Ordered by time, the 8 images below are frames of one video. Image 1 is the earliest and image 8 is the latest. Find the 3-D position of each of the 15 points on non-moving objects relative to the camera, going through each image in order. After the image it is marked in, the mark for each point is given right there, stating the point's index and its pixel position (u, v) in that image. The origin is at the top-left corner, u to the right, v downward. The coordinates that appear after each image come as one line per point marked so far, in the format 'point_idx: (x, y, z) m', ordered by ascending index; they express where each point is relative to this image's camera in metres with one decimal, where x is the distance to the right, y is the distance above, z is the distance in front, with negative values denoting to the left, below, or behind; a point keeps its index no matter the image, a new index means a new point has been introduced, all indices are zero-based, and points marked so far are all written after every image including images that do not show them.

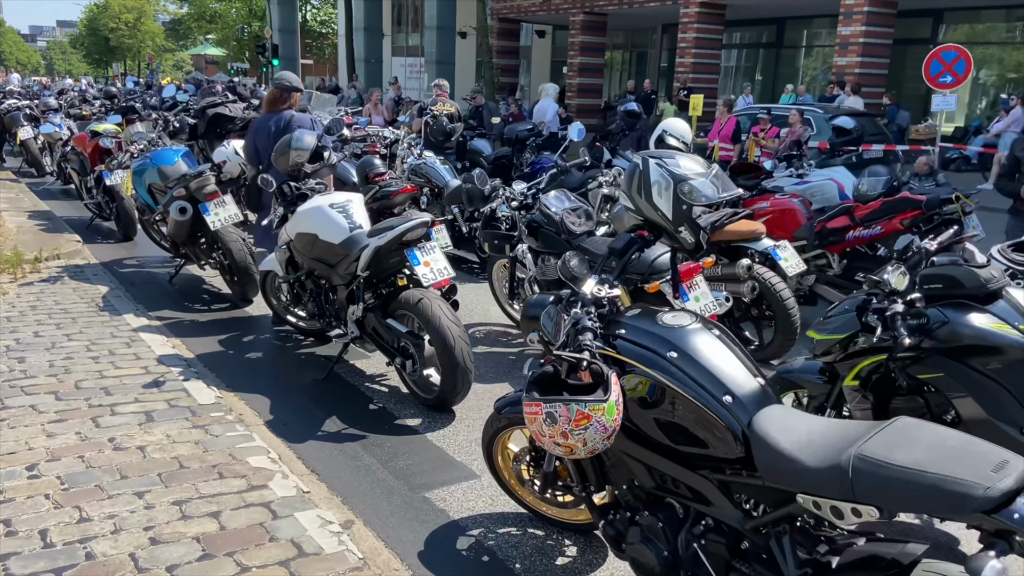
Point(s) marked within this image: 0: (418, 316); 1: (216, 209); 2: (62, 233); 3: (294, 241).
0: (-0.5, -0.2, +4.7) m
1: (-2.4, +0.6, +6.7) m
2: (-5.1, +0.6, +9.4) m
3: (-1.4, +0.3, +5.4) m
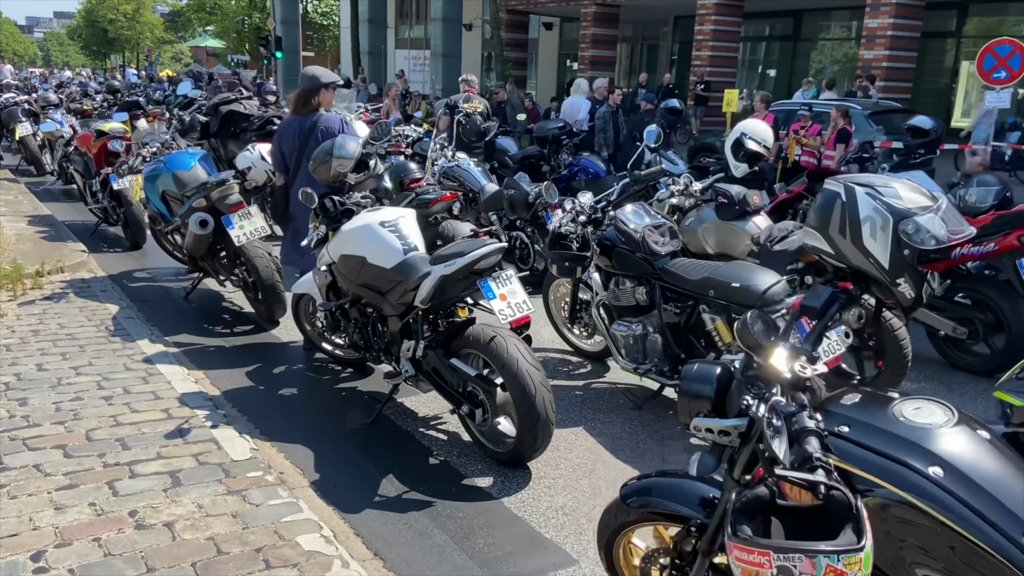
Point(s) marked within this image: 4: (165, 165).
0: (-0.1, -0.3, +4.0) m
1: (-2.0, +0.5, +6.0) m
2: (-4.7, +0.5, +8.7) m
3: (-1.0, +0.1, +4.7) m
4: (-2.9, +1.0, +7.0) m
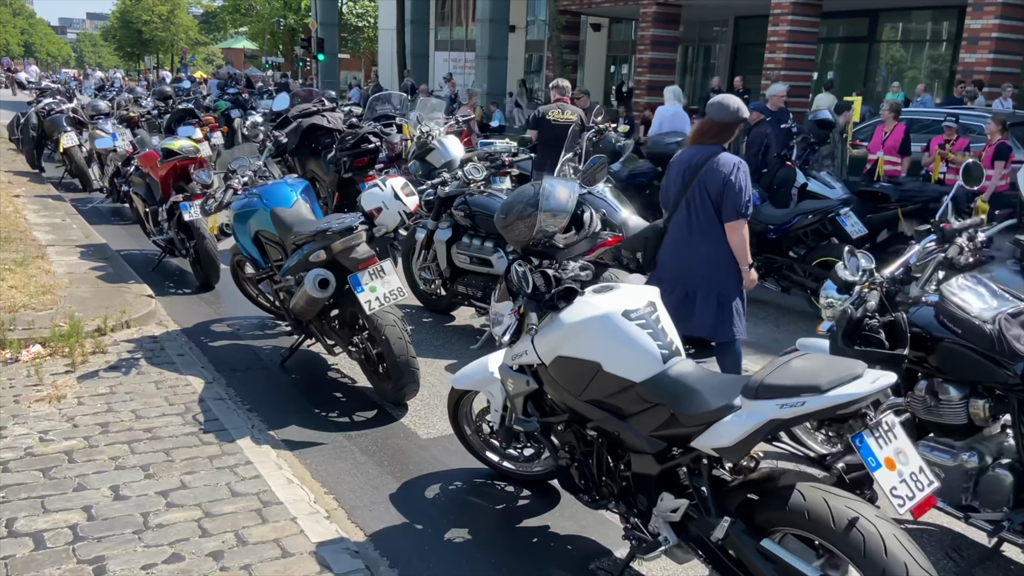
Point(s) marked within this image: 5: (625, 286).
0: (+1.0, -0.8, +2.5) m
1: (-0.8, 0.0, +4.5) m
2: (-3.4, +0.1, +7.3) m
3: (+0.1, -0.3, +3.2) m
4: (-1.7, +0.6, +5.6) m
5: (+0.4, 0.0, +3.1) m
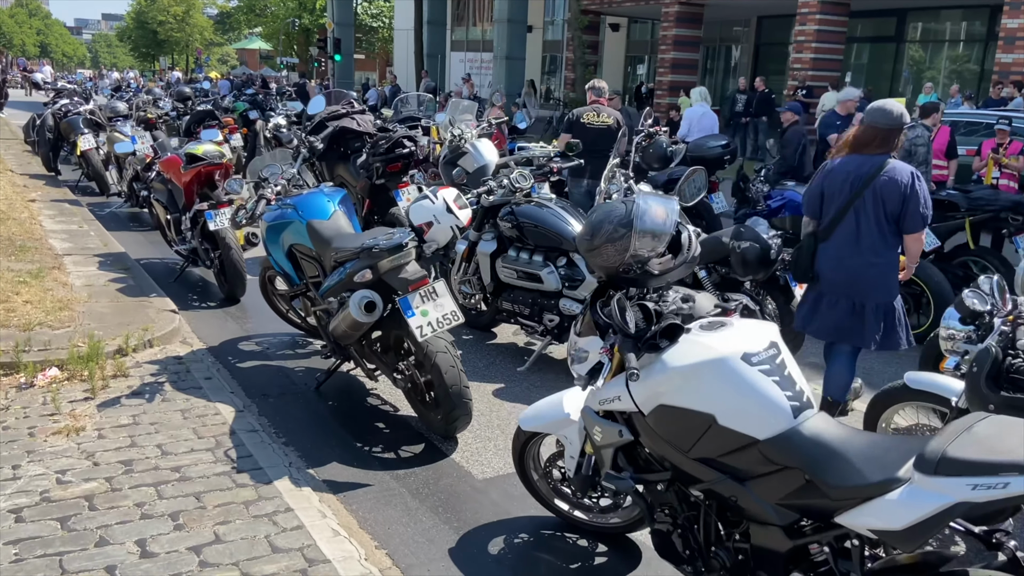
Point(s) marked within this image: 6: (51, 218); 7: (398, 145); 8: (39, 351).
0: (+1.3, -0.9, +2.0) m
1: (-0.4, -0.1, +4.1) m
2: (-3.0, 0.0, +6.9) m
3: (+0.5, -0.4, +2.7) m
4: (-1.4, +0.5, +5.2) m
5: (+0.7, -0.1, +2.6) m
6: (-5.6, +0.9, +10.1) m
7: (-1.0, +1.3, +7.7) m
8: (-3.0, -0.4, +5.2) m
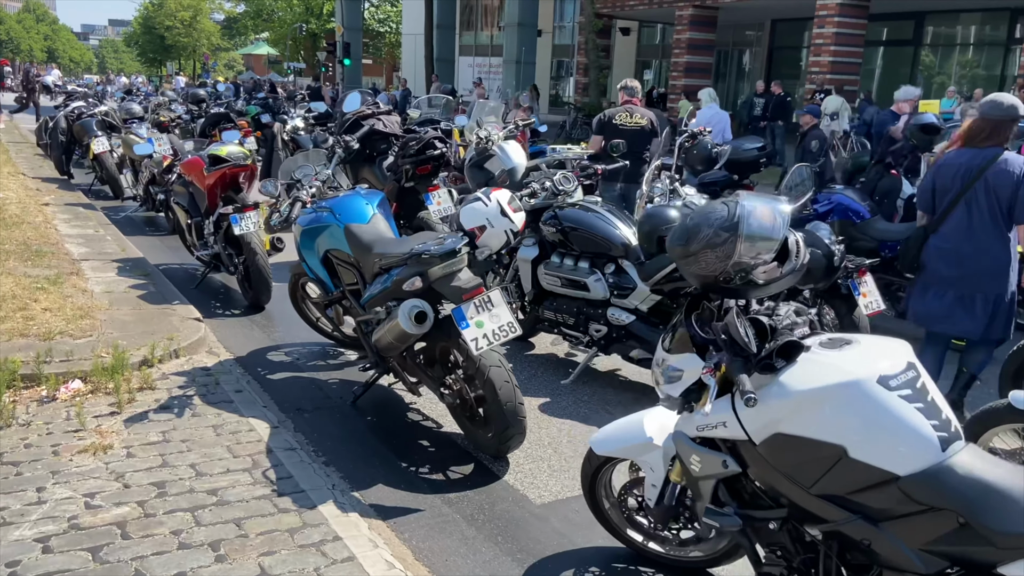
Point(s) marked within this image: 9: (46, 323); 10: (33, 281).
0: (+1.6, -0.9, +1.7) m
1: (-0.2, -0.1, +3.8) m
2: (-2.7, -0.1, +6.6) m
3: (+0.7, -0.5, +2.4) m
4: (-1.1, +0.4, +4.9) m
5: (+1.0, -0.2, +2.3) m
6: (-5.3, +0.8, +9.9) m
7: (-0.7, +1.3, +7.4) m
8: (-2.7, -0.4, +5.0) m
9: (-3.1, -0.2, +5.6) m
10: (-3.8, 0.0, +6.6) m
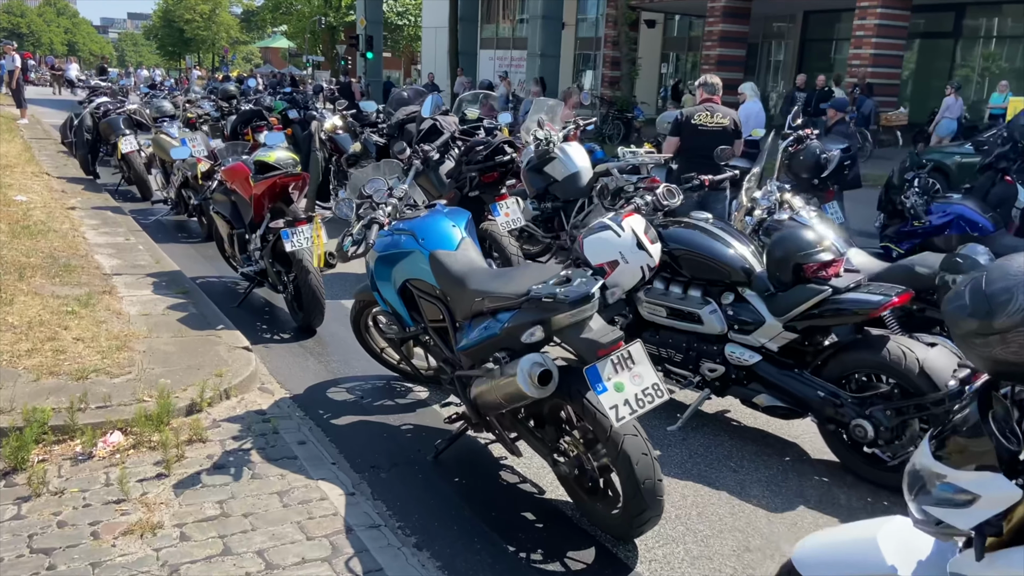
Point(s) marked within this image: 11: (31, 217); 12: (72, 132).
0: (+2.1, -1.2, +0.9) m
1: (+0.4, -0.3, +3.0) m
2: (-2.1, -0.3, +5.9) m
3: (+1.2, -0.7, +1.7) m
4: (-0.5, +0.2, +4.1) m
5: (+1.5, -0.4, +1.6) m
6: (-4.6, +0.7, +9.2) m
7: (-0.1, +1.1, +6.6) m
8: (-2.1, -0.6, +4.3) m
9: (-2.6, -0.4, +4.9) m
10: (-3.2, -0.1, +5.9) m
11: (-5.2, +0.8, +9.0) m
12: (-7.6, +2.7, +14.4) m
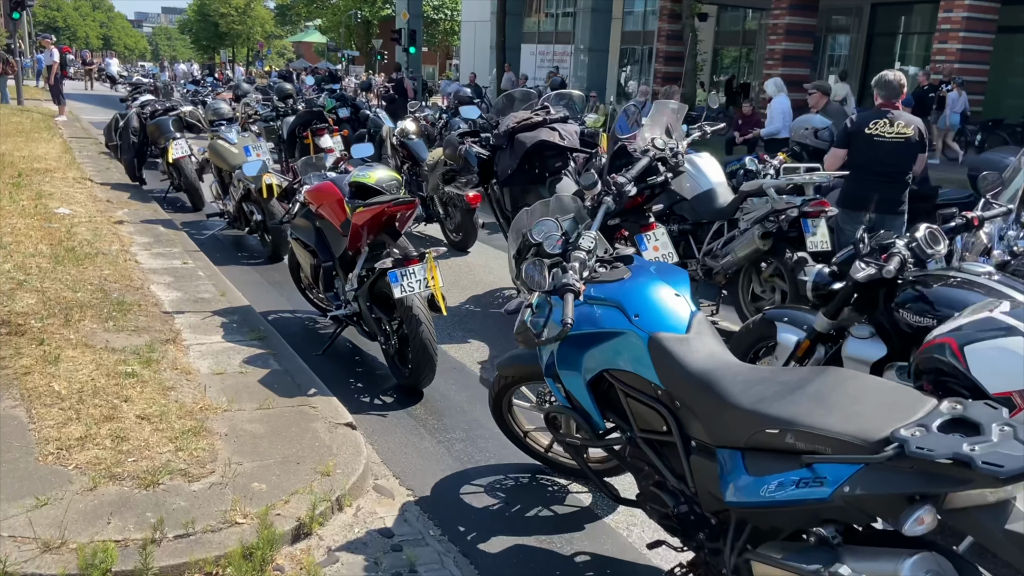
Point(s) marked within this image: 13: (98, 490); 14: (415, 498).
0: (+2.8, -1.5, -0.4) m
1: (+1.2, -0.7, +1.8) m
2: (-1.2, -0.6, +4.8) m
3: (+2.0, -1.0, +0.4) m
4: (+0.4, -0.1, +2.9) m
5: (+2.3, -0.7, +0.3) m
6: (-3.6, +0.4, +8.2) m
7: (+0.9, +0.8, +5.4) m
8: (-1.3, -0.9, +3.1) m
9: (-1.7, -0.7, +3.8) m
10: (-2.3, -0.4, +4.8) m
11: (-4.2, +0.5, +8.0) m
12: (-6.3, +2.5, +13.4) m
13: (-1.7, -0.8, +3.4) m
14: (-0.4, -1.0, +3.9) m
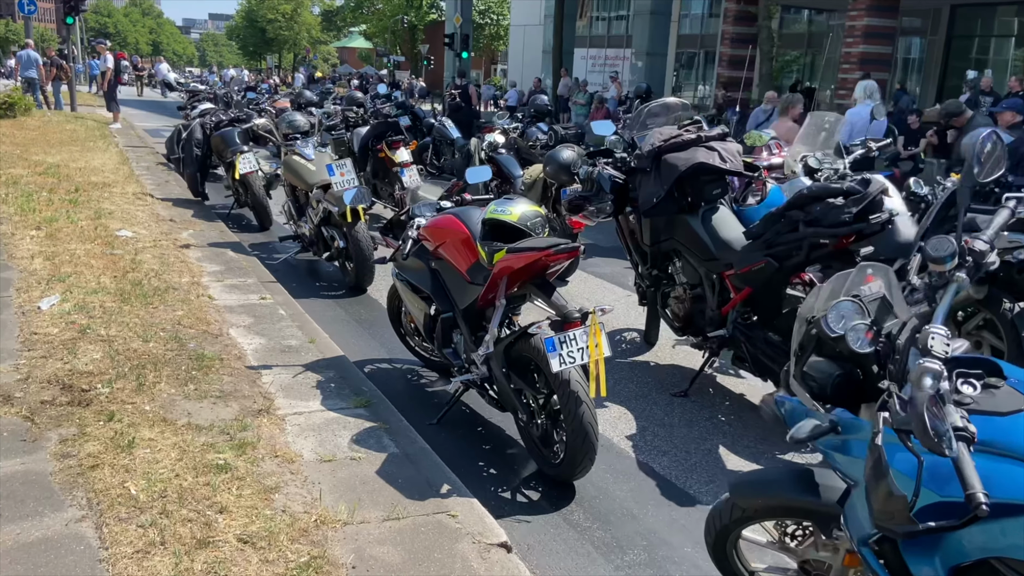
0: (+3.4, -1.9, -1.6) m
1: (+1.9, -1.0, +0.6) m
2: (-0.3, -0.9, +3.8) m
3: (+2.7, -1.4, -0.8) m
4: (+1.1, -0.4, +1.8) m
5: (+2.9, -1.1, -0.9) m
6: (-2.5, +0.1, +7.2) m
7: (+1.8, +0.4, +4.3) m
8: (-0.5, -1.2, +2.1) m
9: (-0.9, -1.0, +2.8) m
10: (-1.4, -0.7, +3.8) m
11: (-3.2, +0.2, +7.1) m
12: (-5.0, +2.2, +12.6) m
13: (-0.9, -1.1, +2.4) m
14: (+0.4, -1.3, +2.8) m
